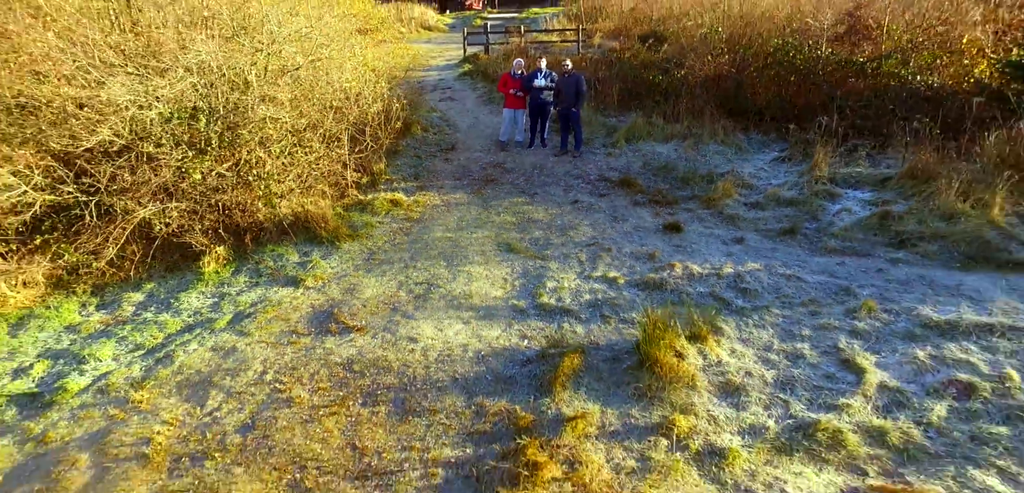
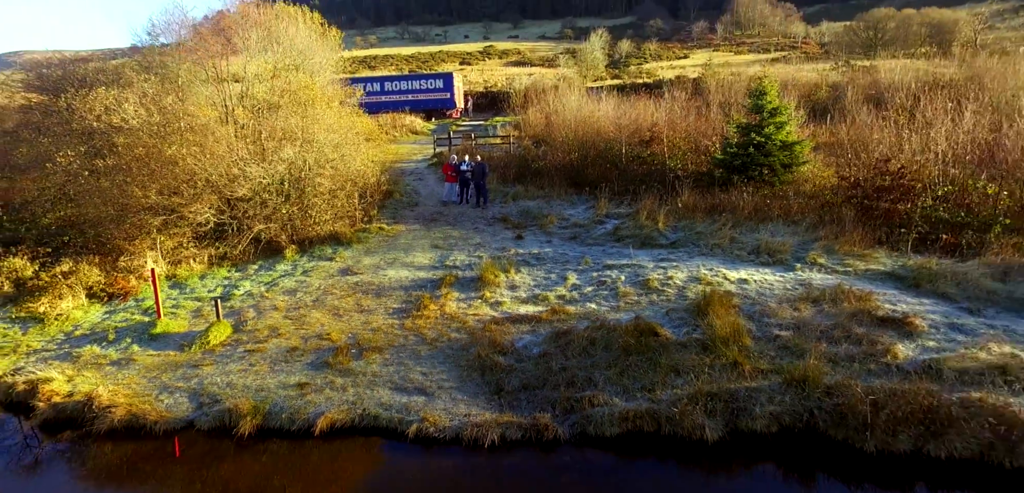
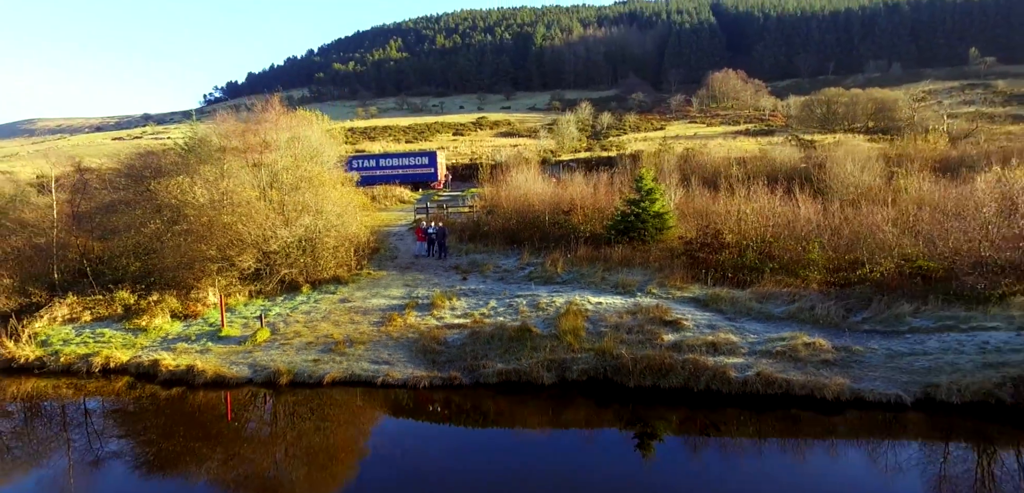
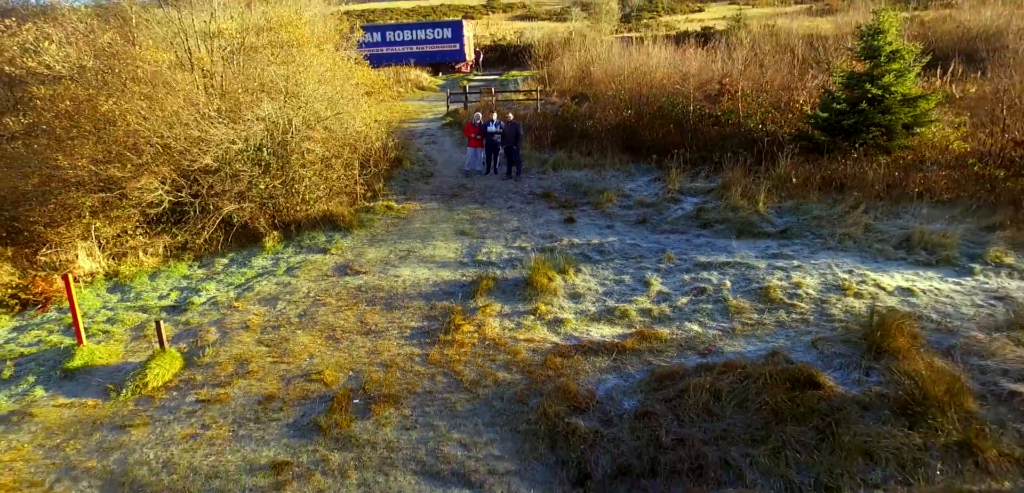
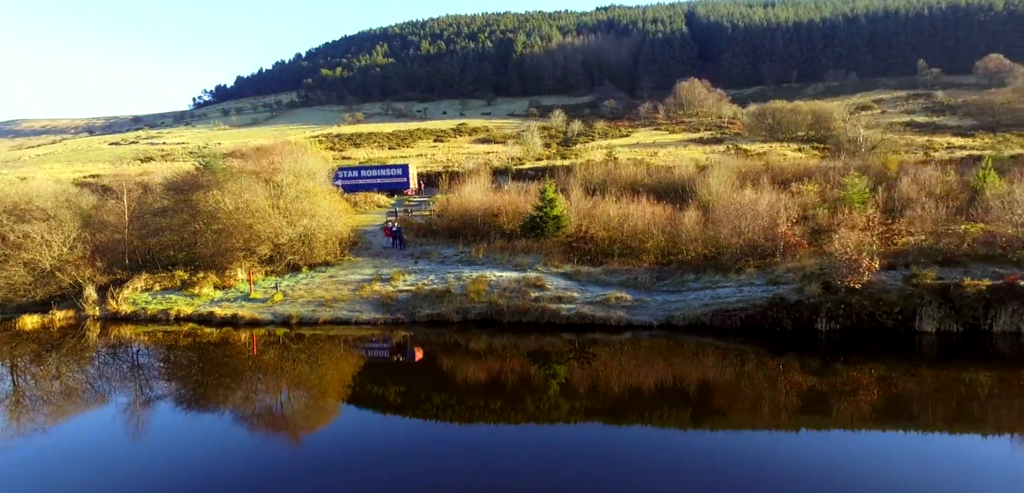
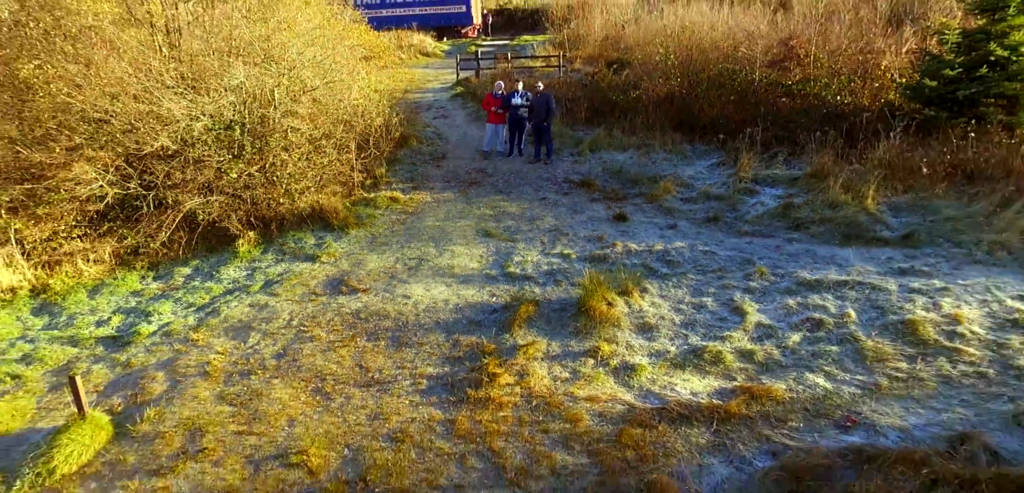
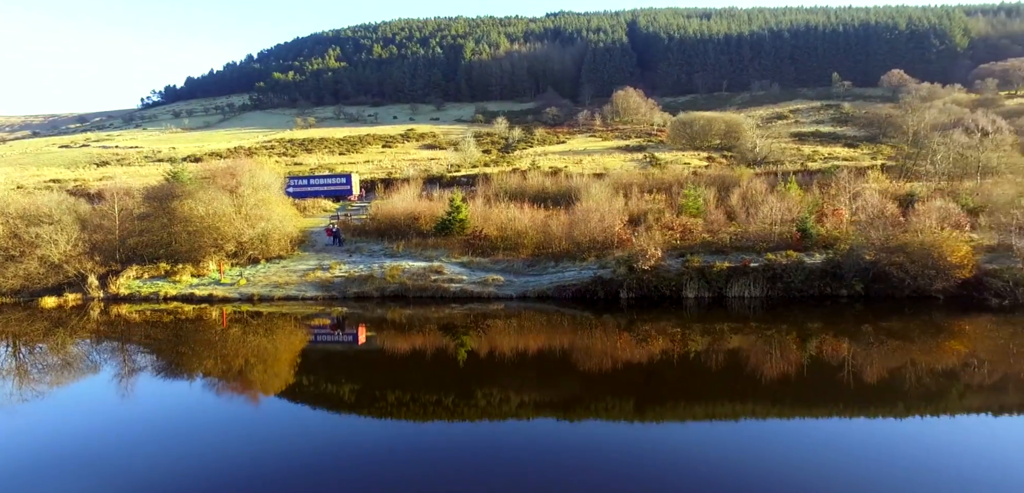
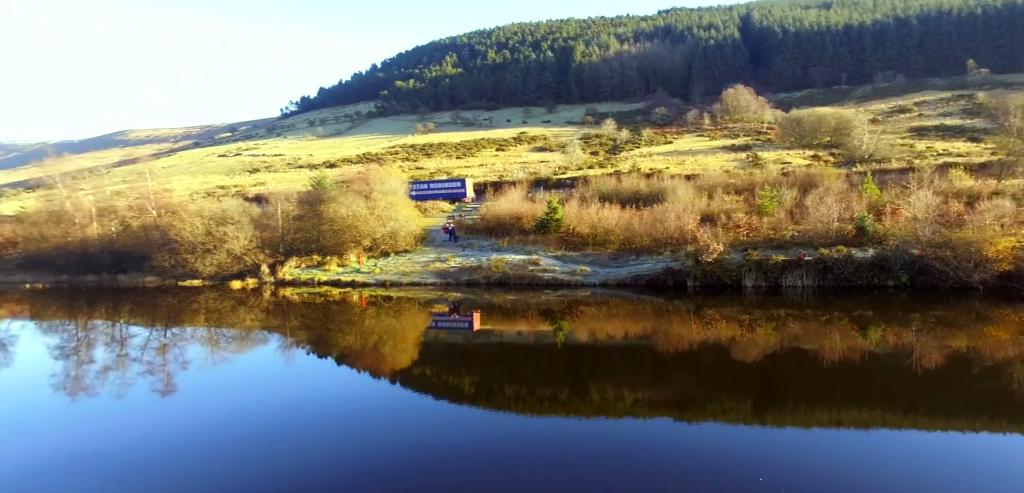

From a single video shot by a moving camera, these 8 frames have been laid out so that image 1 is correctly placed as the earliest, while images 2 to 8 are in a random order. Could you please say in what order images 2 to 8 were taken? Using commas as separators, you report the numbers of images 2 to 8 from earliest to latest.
6, 4, 2, 3, 5, 7, 8
